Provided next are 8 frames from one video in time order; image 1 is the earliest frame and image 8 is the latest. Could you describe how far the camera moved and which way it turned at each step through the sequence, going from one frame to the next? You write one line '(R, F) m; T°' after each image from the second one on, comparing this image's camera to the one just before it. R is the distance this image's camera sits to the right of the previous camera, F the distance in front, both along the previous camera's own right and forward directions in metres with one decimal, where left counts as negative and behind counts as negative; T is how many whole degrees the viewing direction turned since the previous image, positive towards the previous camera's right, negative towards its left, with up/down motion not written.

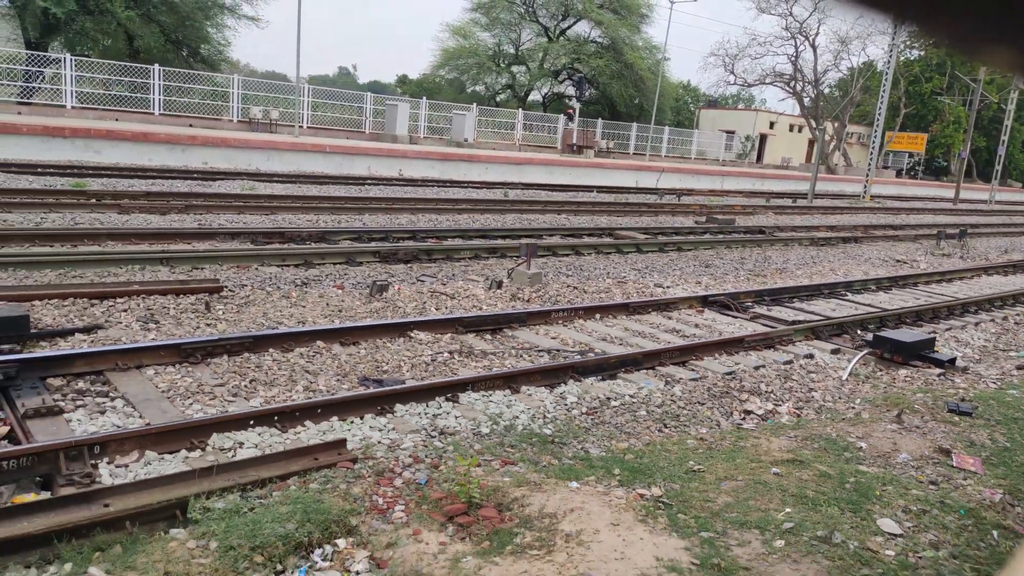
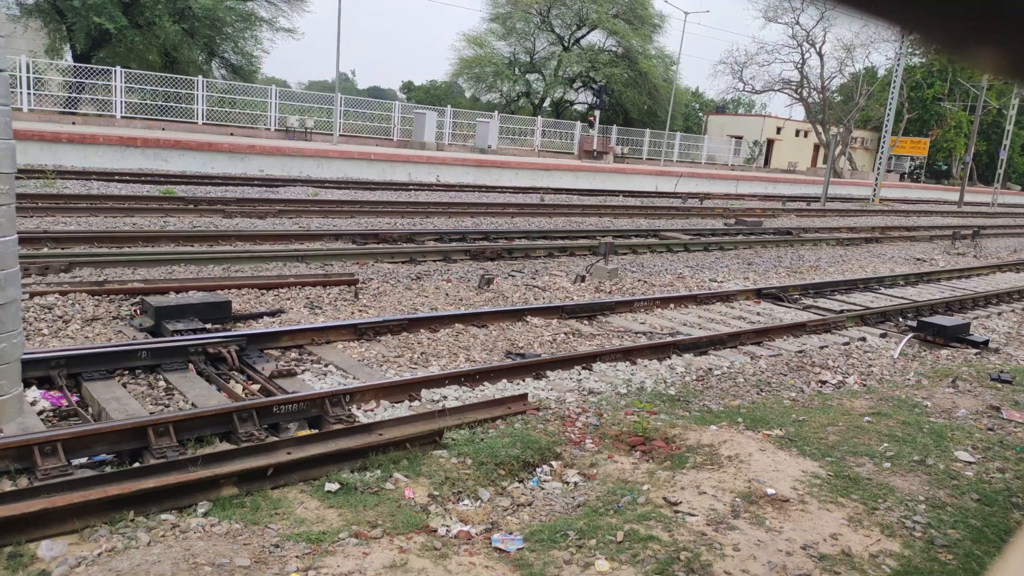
(-1.1, -1.2) m; 0°
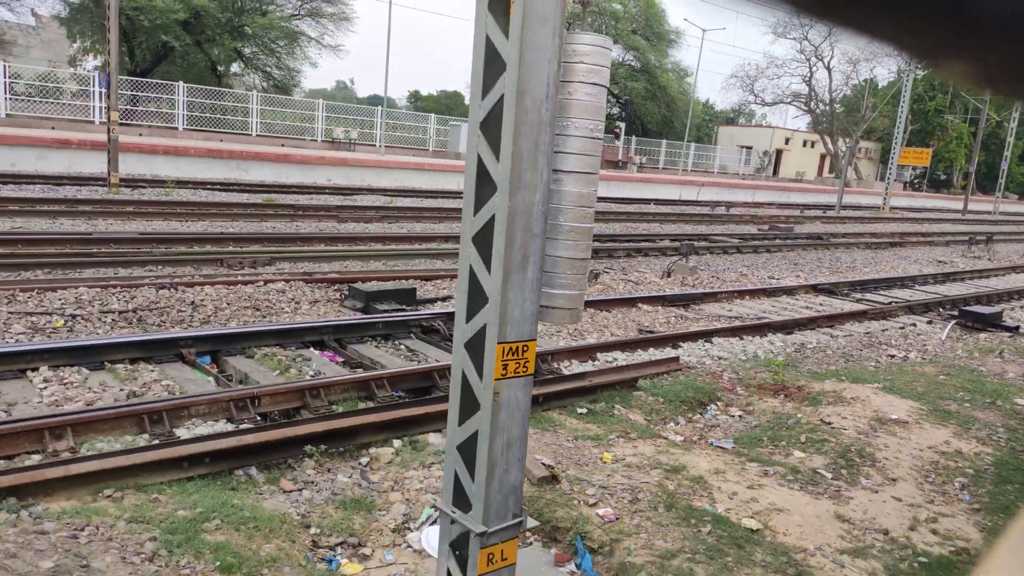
(-1.6, -1.7) m; 0°
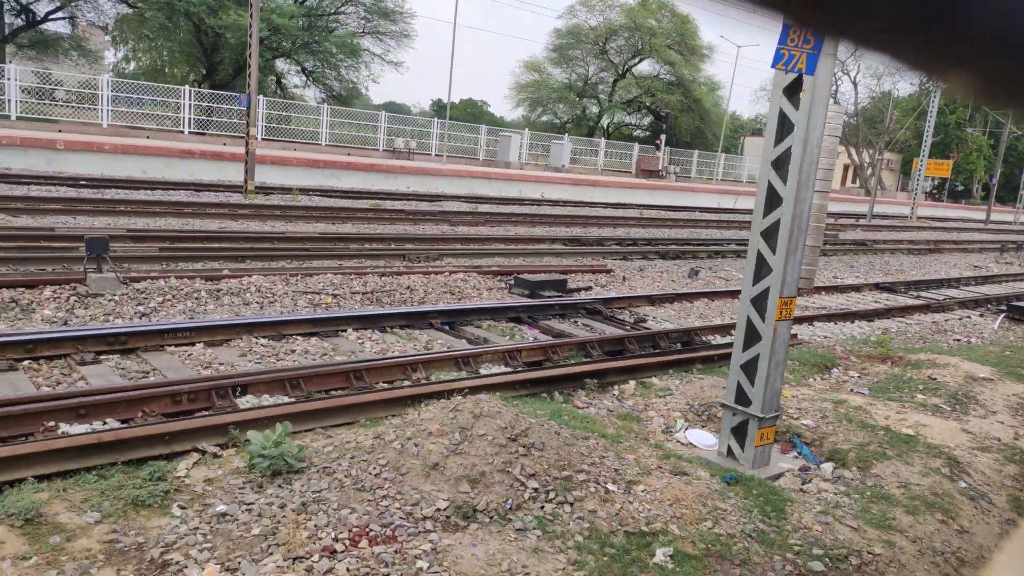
(-1.7, -1.9) m; -1°
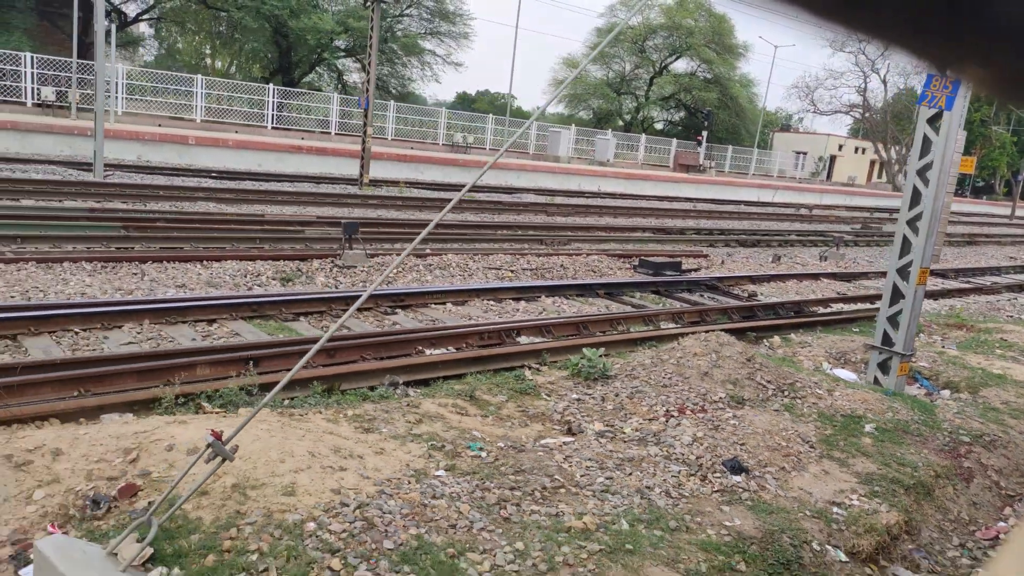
(-1.9, -2.1) m; -1°
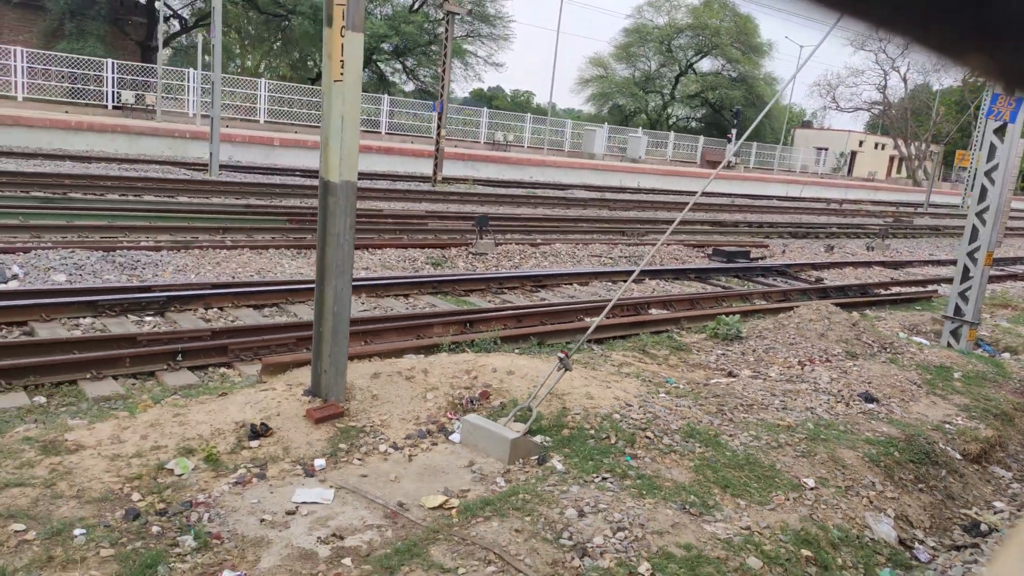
(-1.4, -1.6) m; -1°
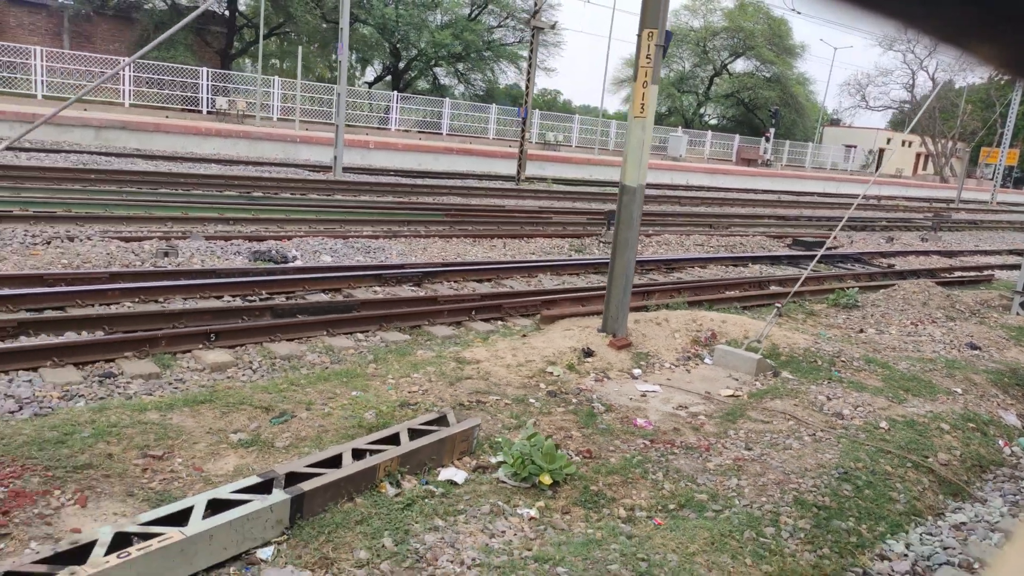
(-1.9, -2.0) m; -1°
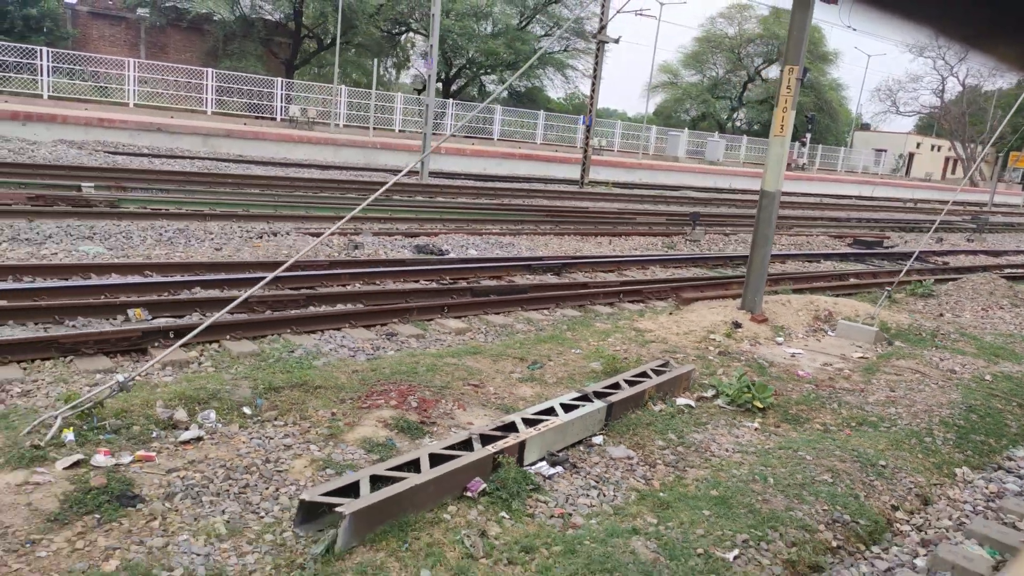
(-1.5, -1.6) m; -1°
